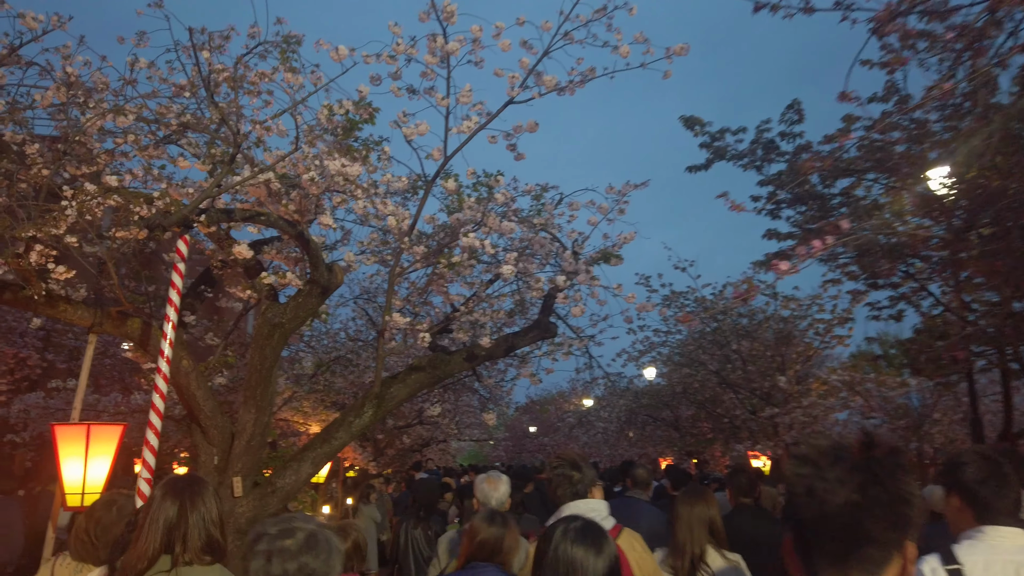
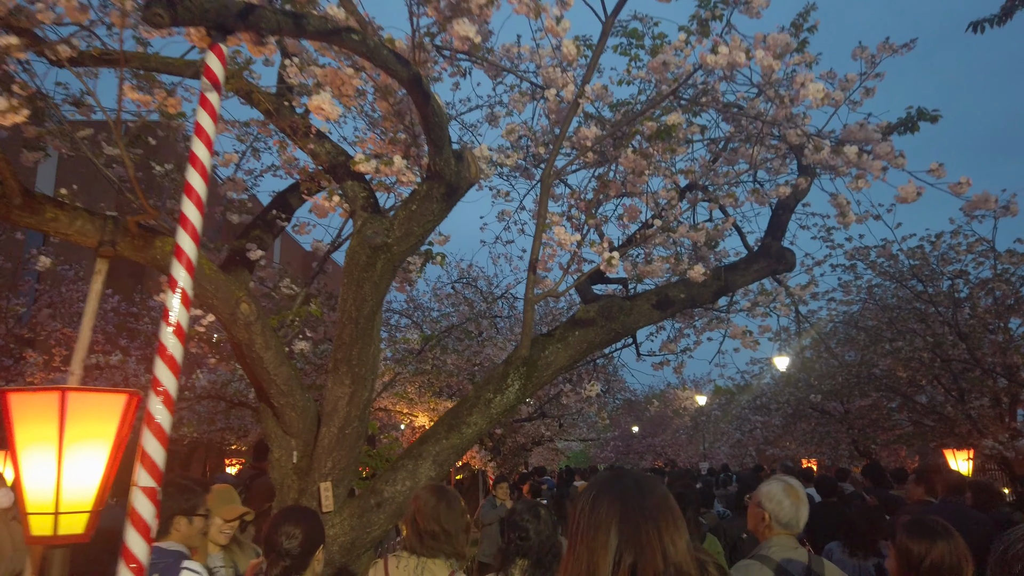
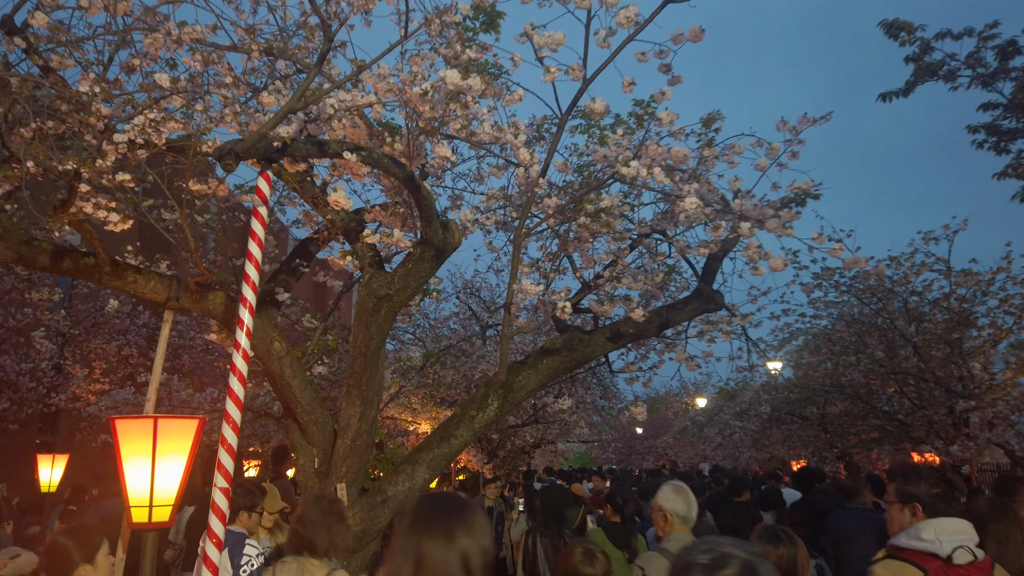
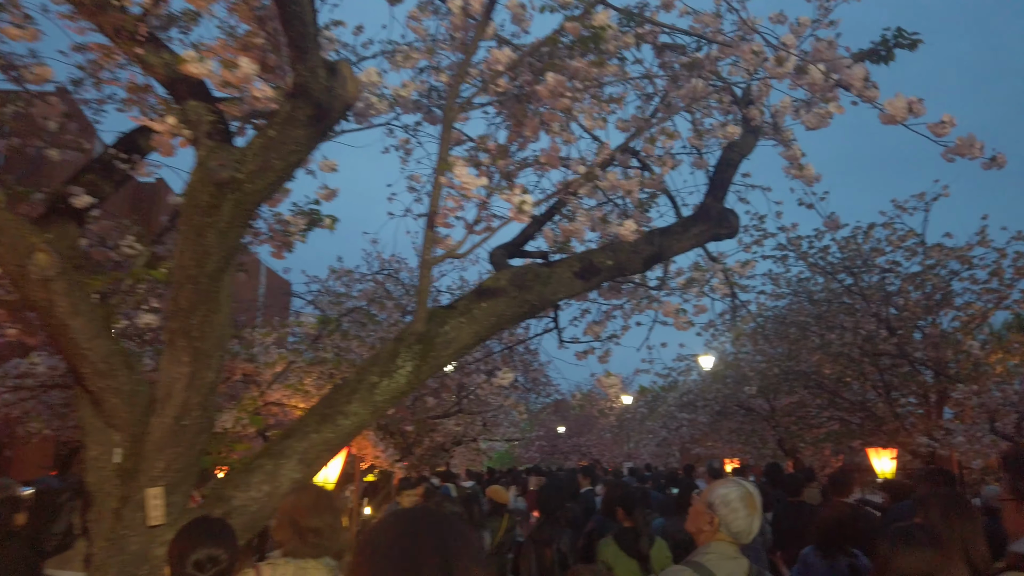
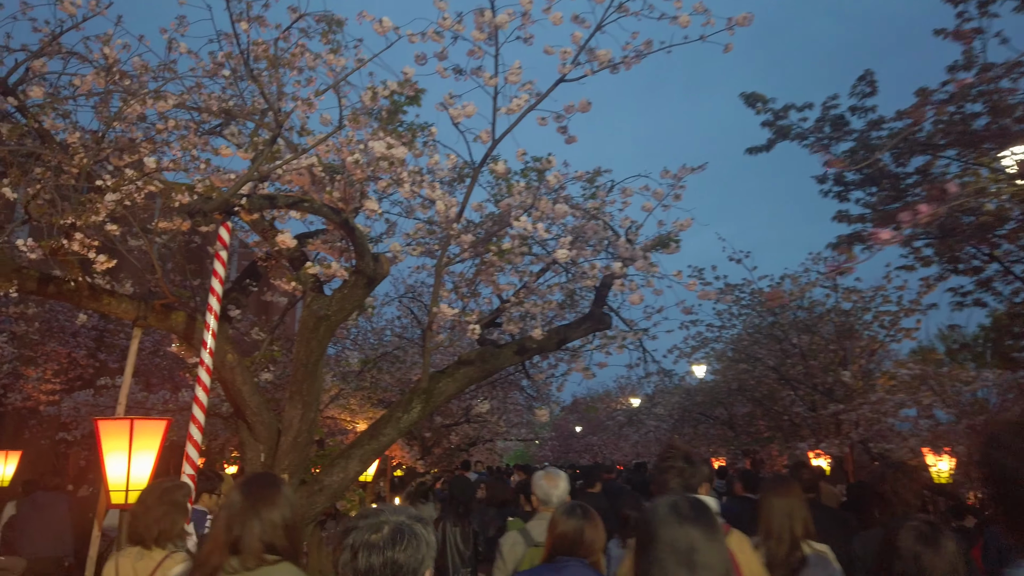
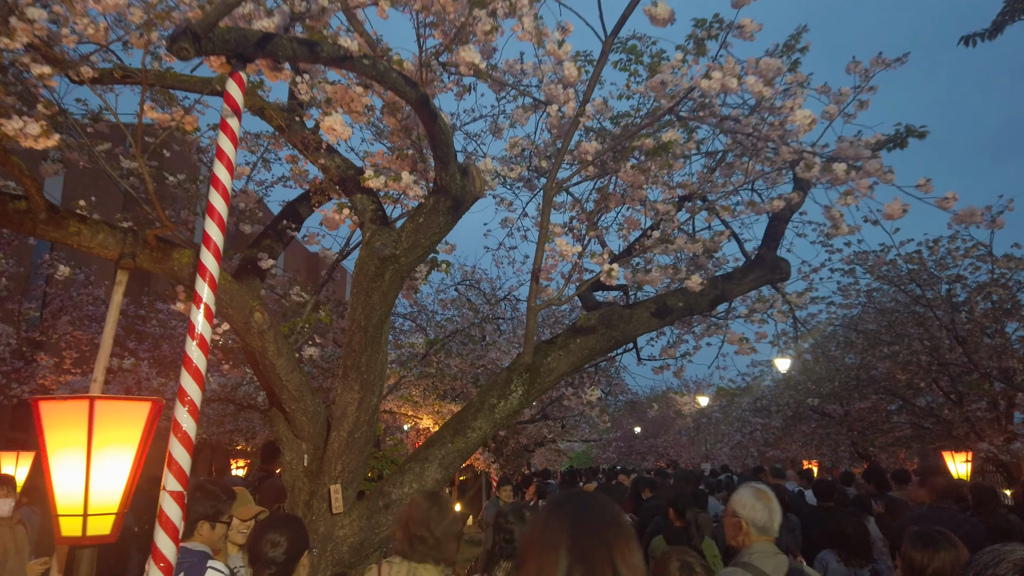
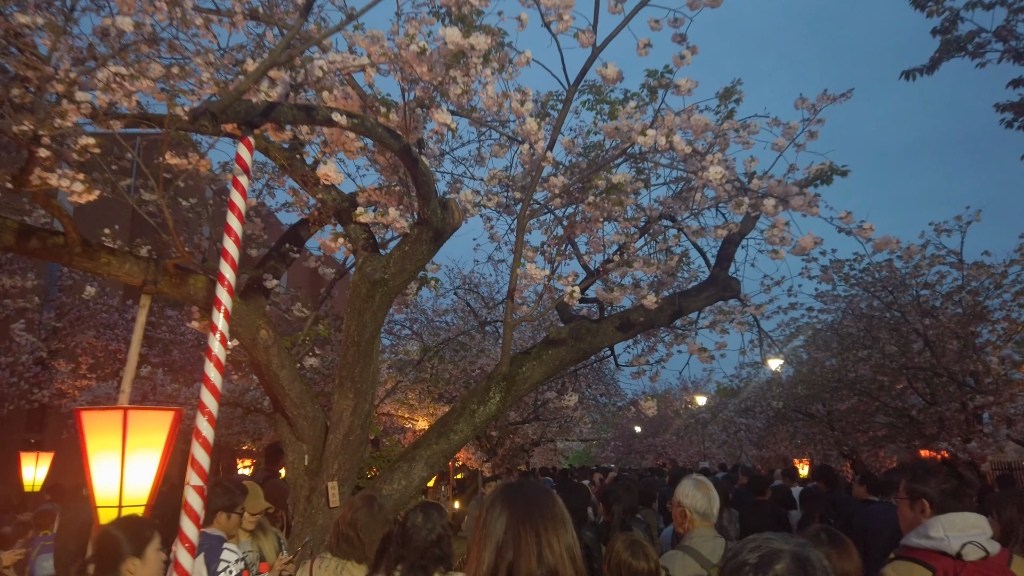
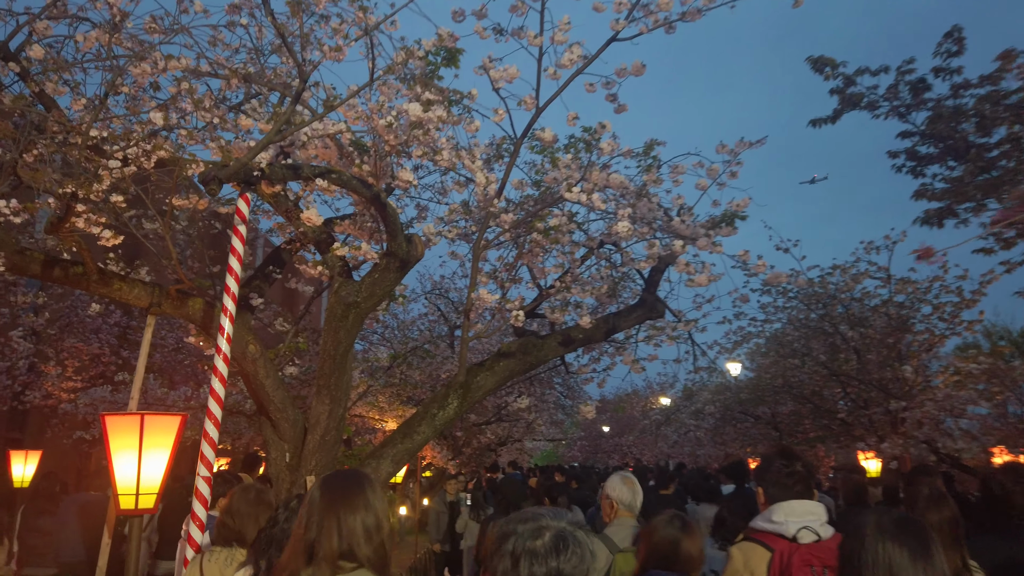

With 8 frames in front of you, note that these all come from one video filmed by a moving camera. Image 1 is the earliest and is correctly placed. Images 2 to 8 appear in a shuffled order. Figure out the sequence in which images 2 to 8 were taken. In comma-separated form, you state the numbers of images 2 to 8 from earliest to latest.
5, 8, 3, 7, 6, 2, 4
